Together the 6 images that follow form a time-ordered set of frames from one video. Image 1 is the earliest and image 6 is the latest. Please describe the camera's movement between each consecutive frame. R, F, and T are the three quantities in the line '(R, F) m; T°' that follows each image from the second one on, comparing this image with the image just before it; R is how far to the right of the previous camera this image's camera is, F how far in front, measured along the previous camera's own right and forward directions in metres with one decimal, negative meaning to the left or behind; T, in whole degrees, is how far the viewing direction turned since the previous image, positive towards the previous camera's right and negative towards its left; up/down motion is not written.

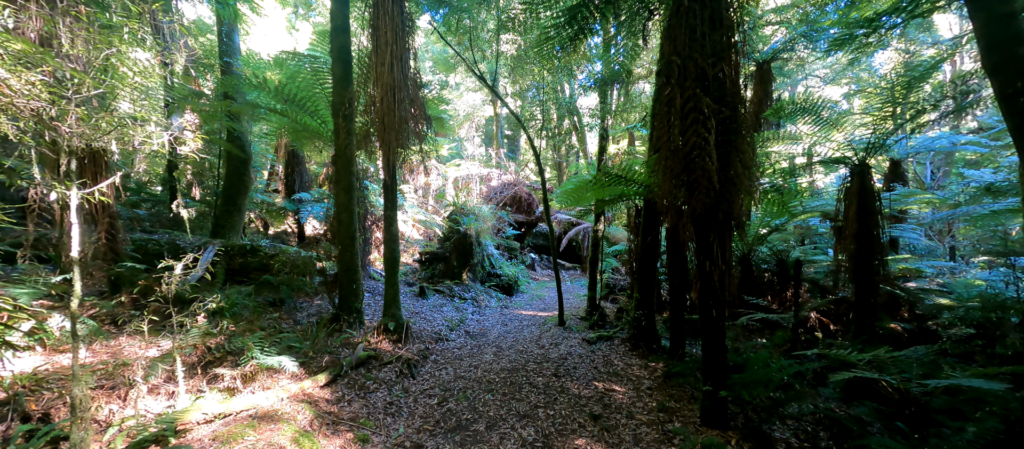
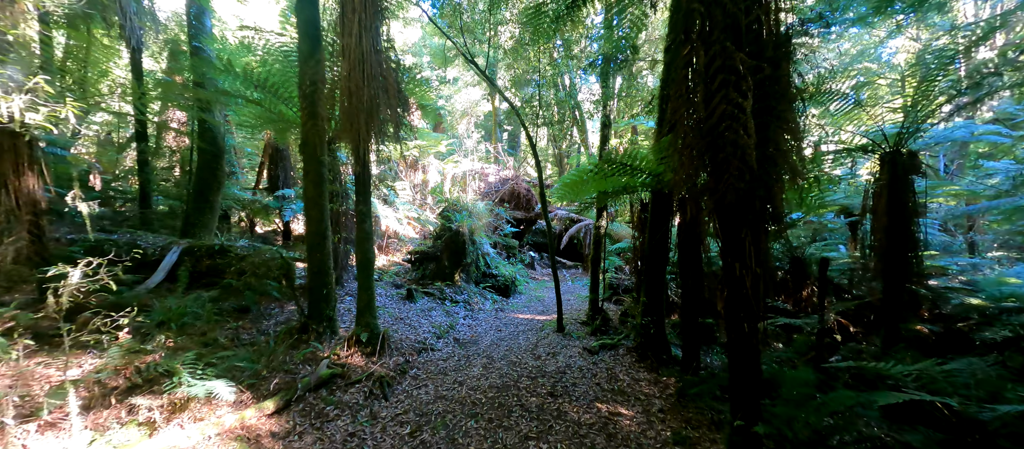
(+0.1, +0.6) m; 0°
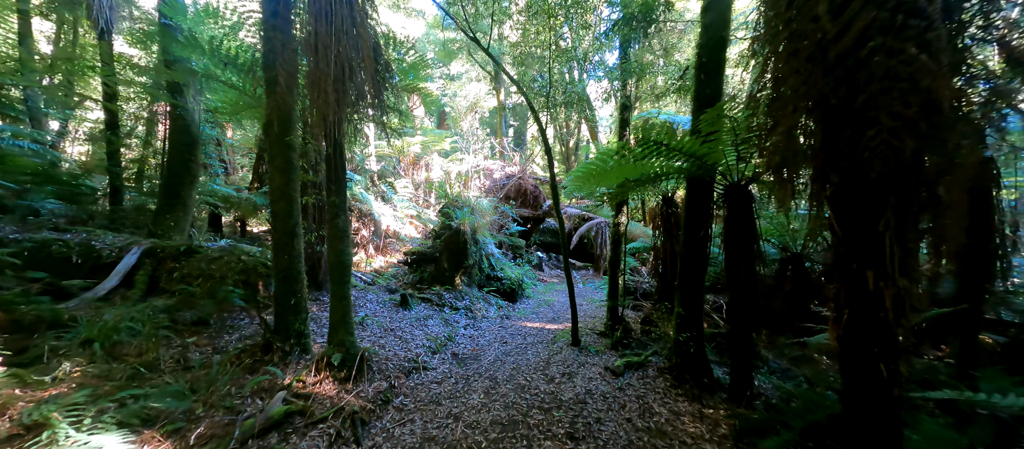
(0.0, +0.8) m; -1°
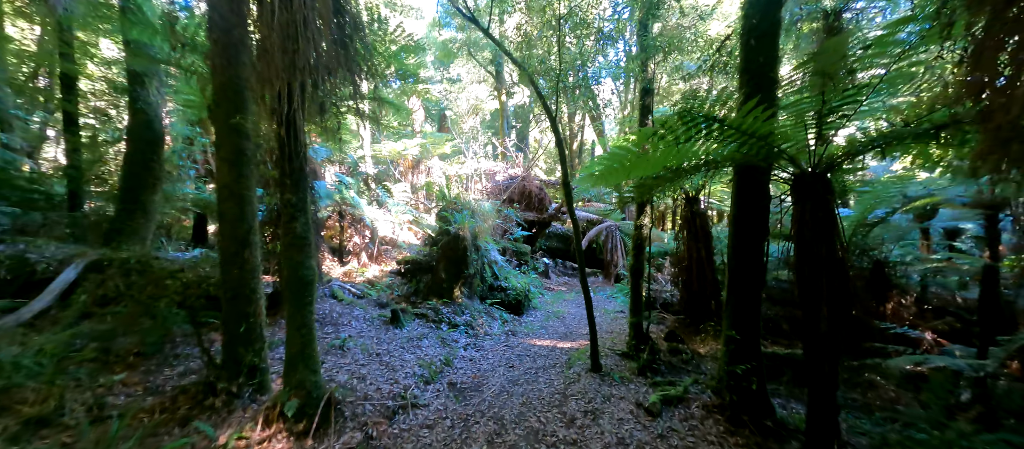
(0.0, +0.8) m; 0°
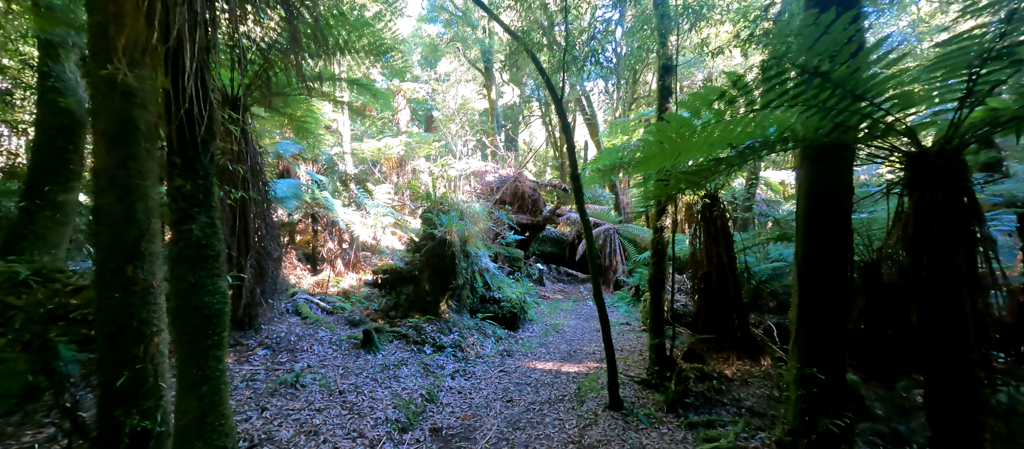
(-0.1, +0.9) m; +2°
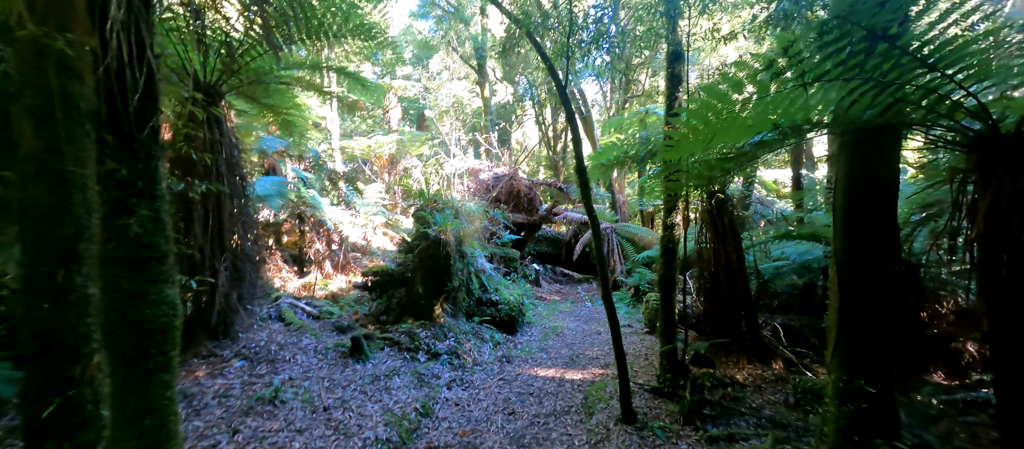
(-0.1, +0.3) m; +1°
